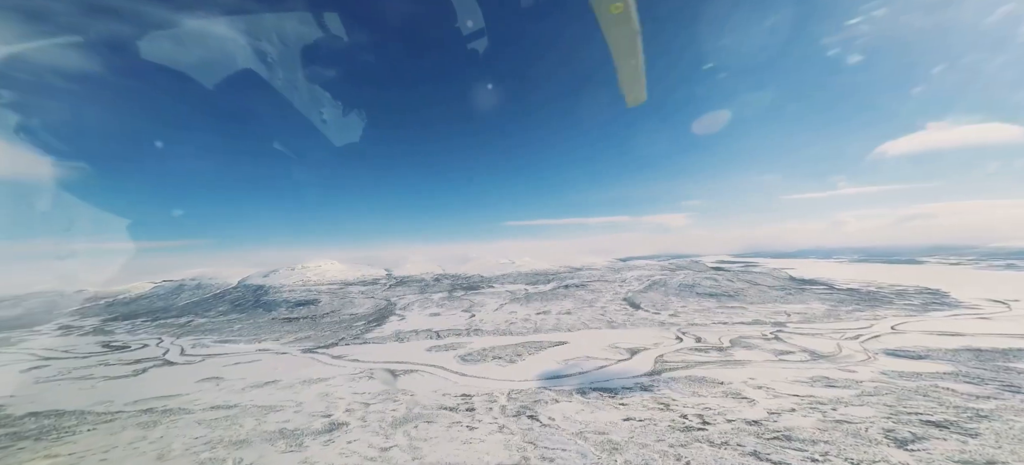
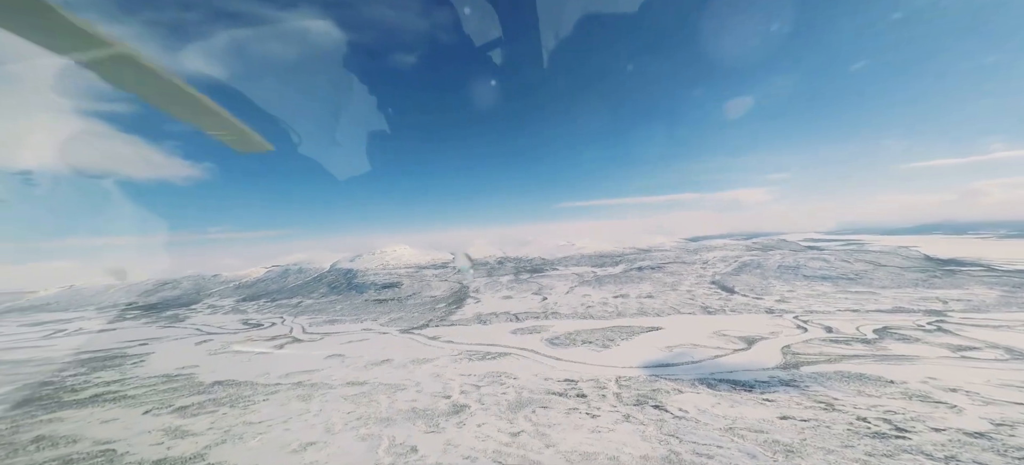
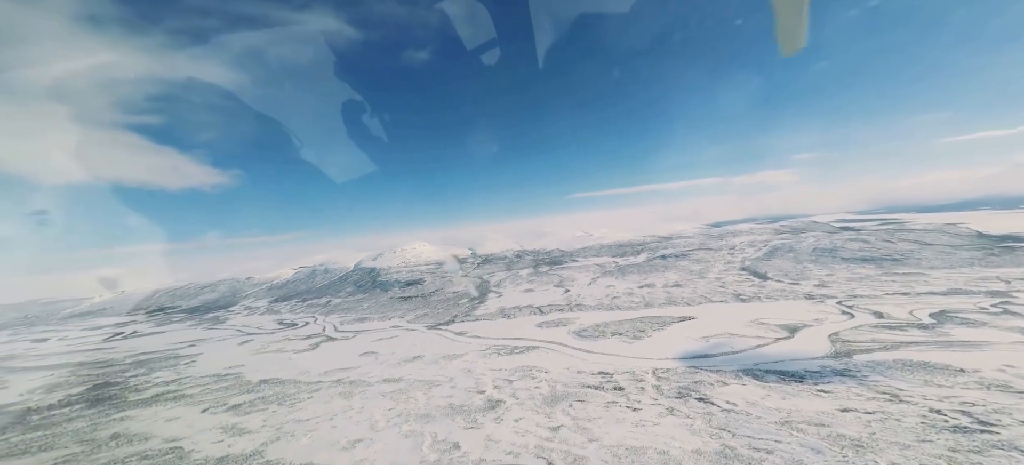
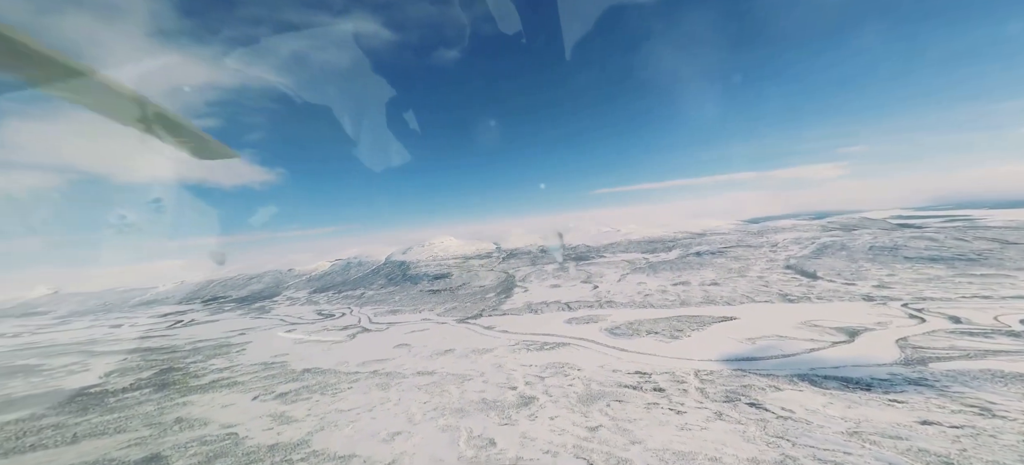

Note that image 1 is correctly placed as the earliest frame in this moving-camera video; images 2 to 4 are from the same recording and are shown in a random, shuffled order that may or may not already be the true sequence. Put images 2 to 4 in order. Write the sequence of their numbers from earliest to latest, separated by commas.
2, 3, 4
